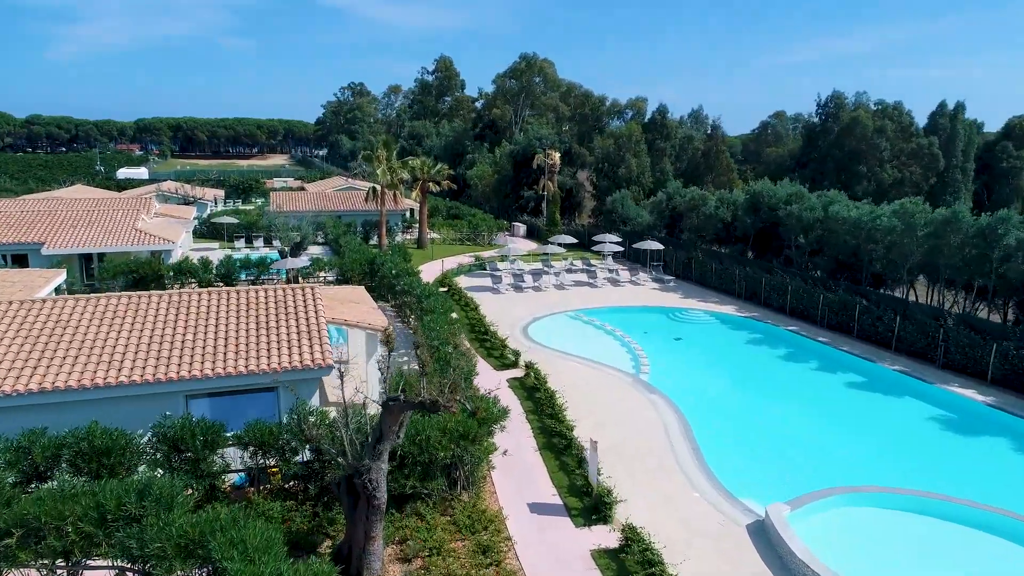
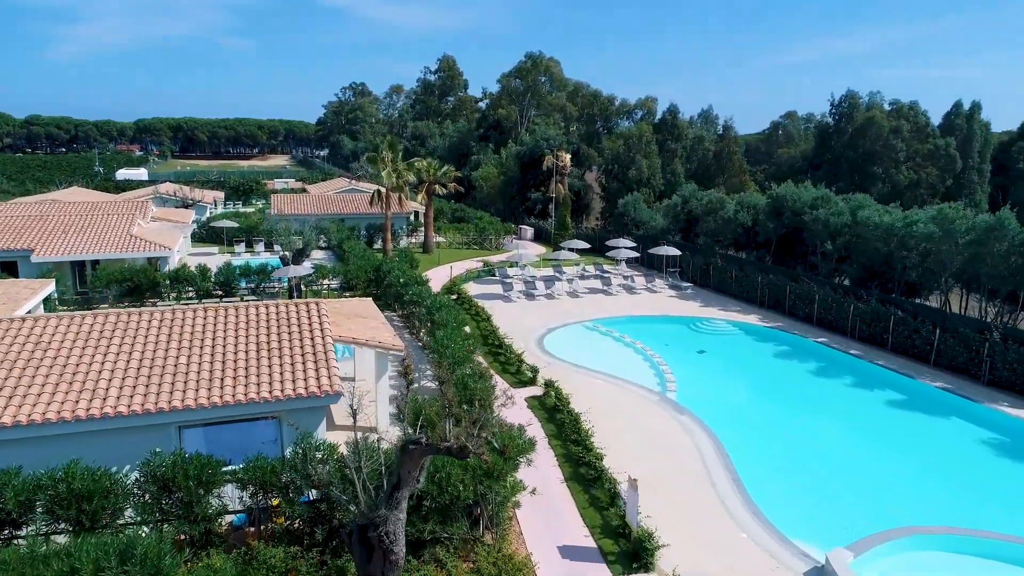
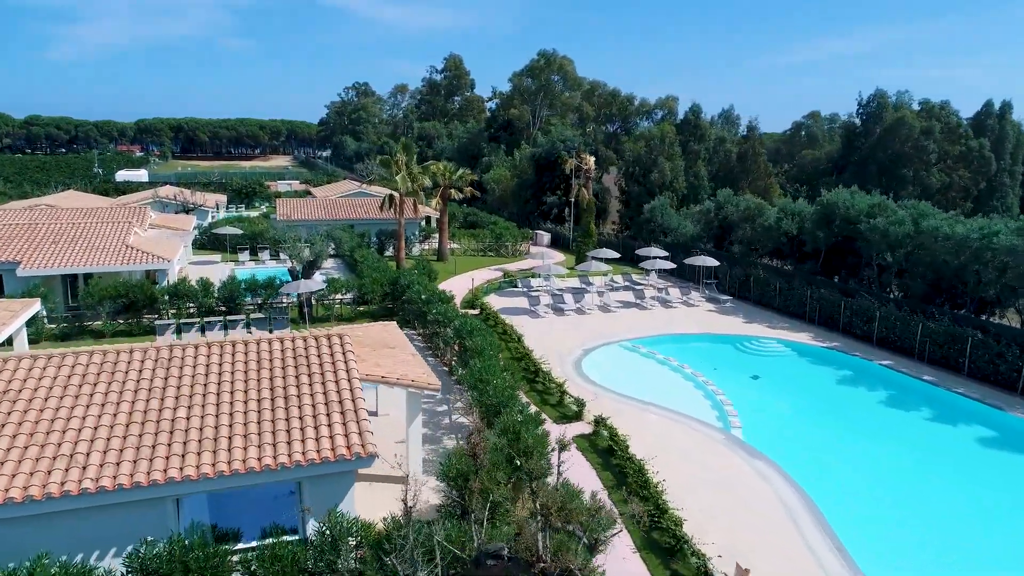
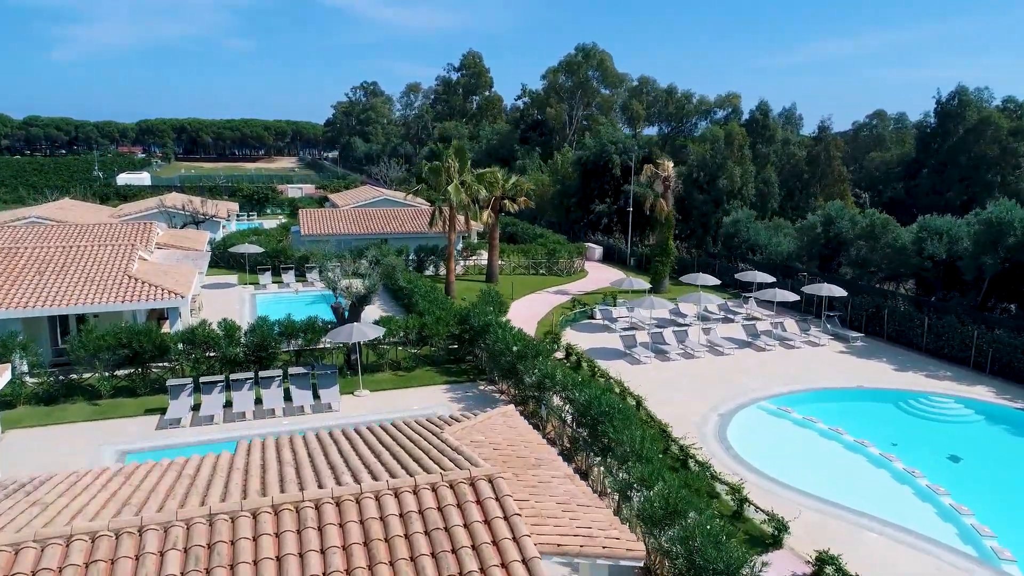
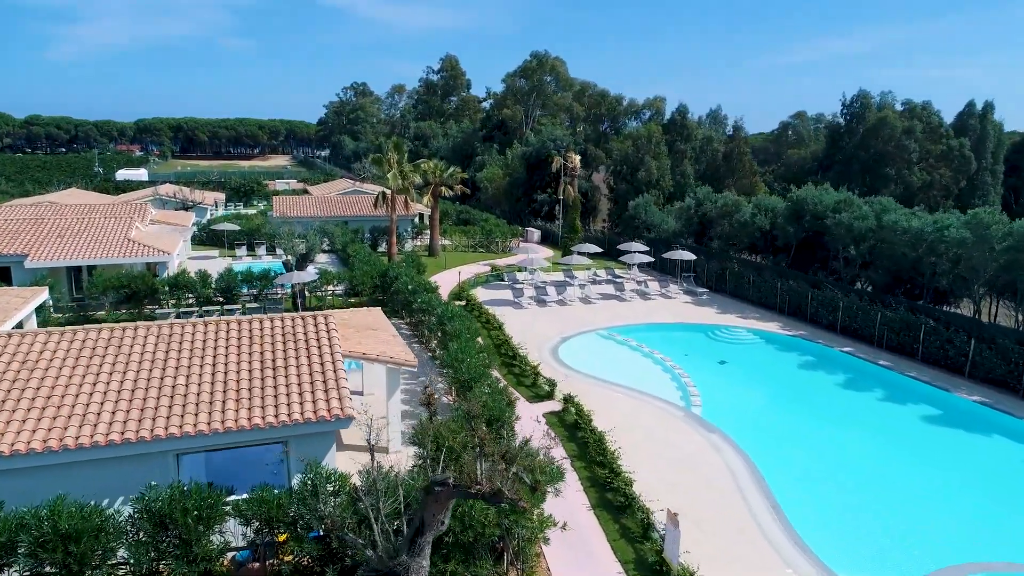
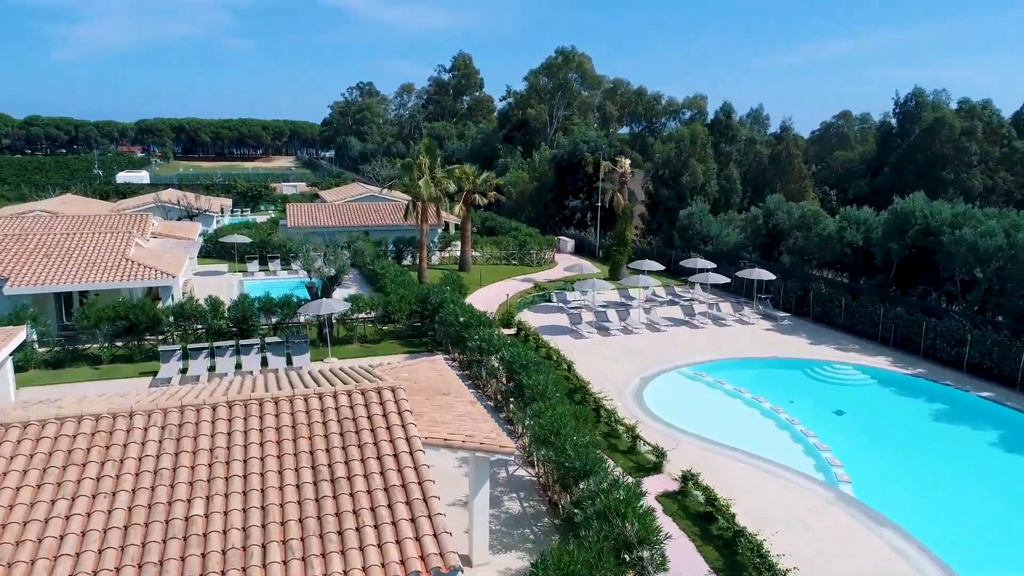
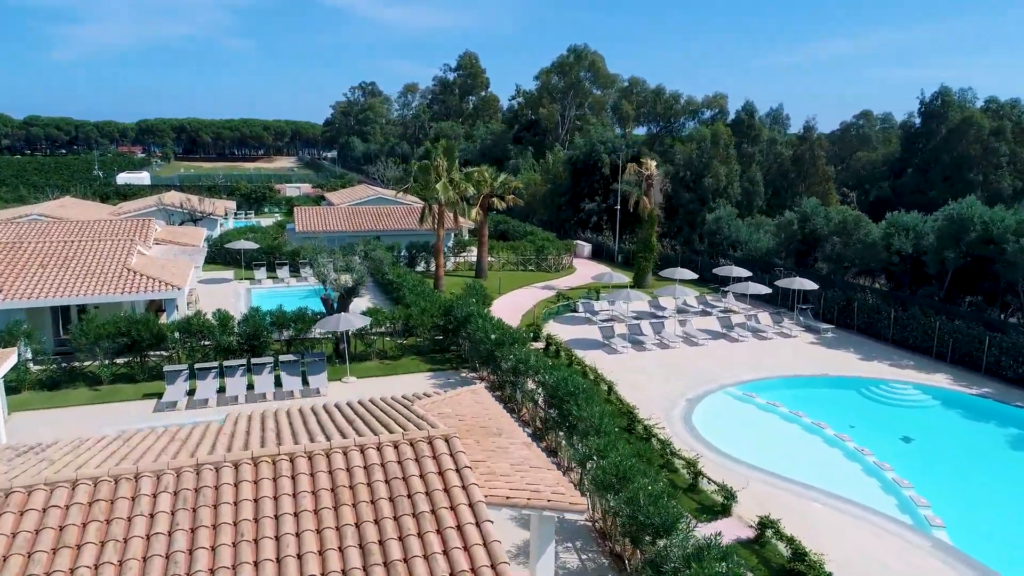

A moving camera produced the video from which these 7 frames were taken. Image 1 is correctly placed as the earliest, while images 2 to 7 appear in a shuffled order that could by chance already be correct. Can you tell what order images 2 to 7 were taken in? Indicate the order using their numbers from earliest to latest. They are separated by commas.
2, 5, 3, 6, 7, 4
